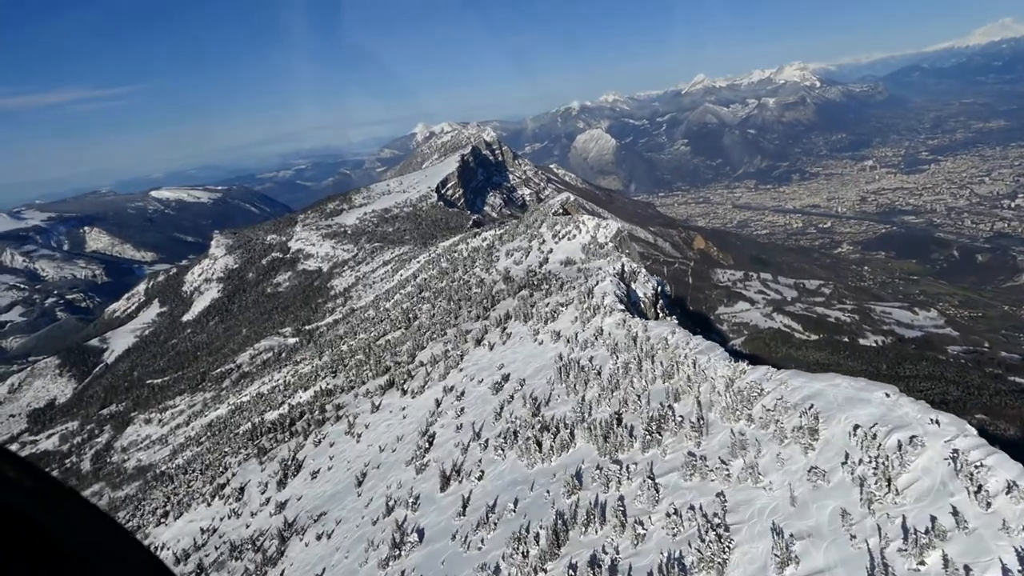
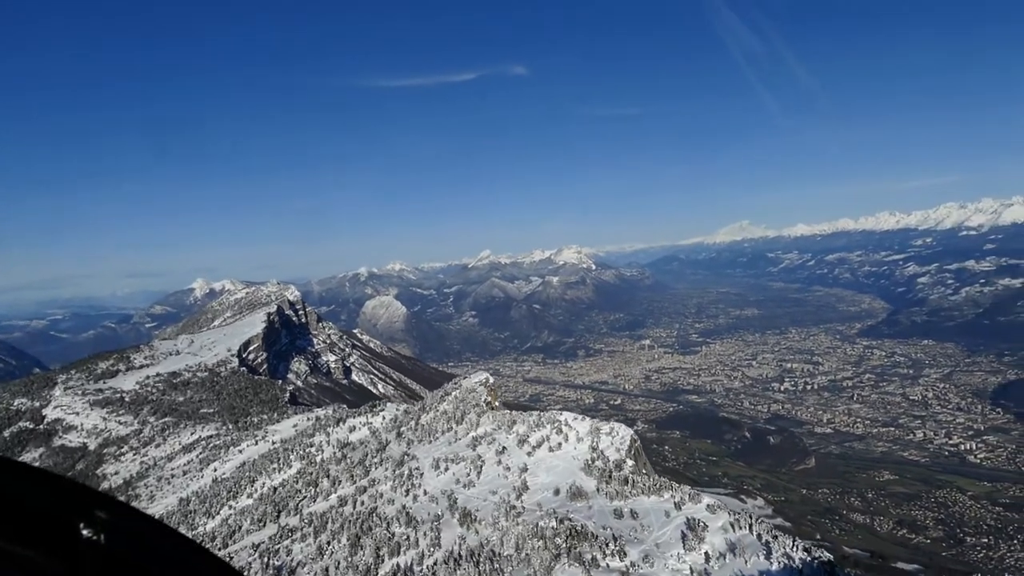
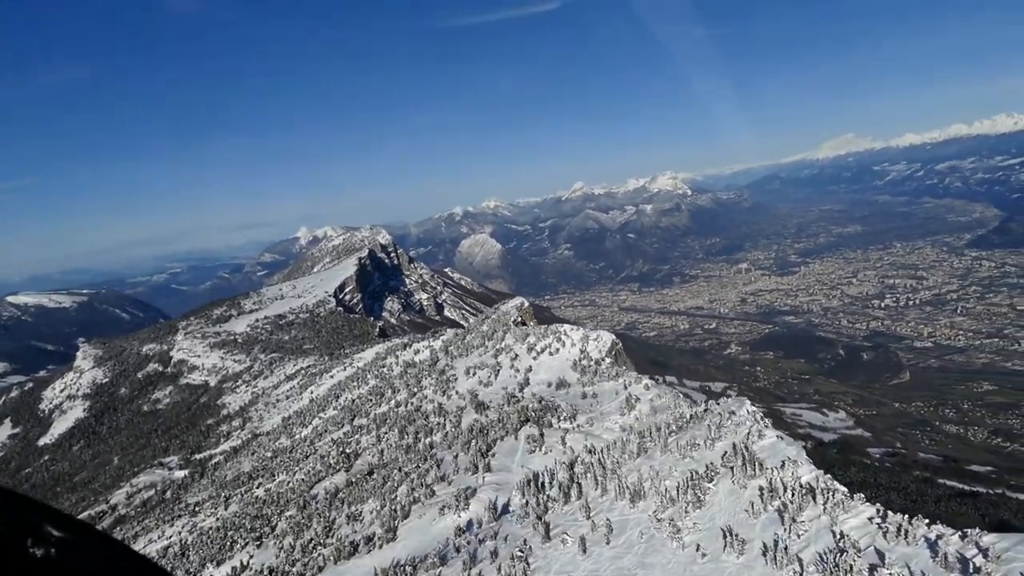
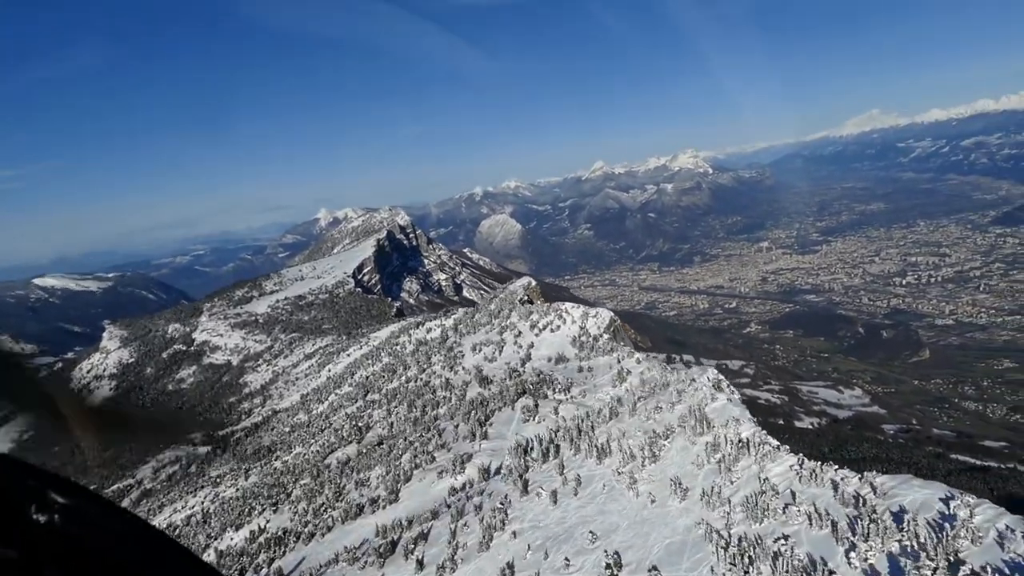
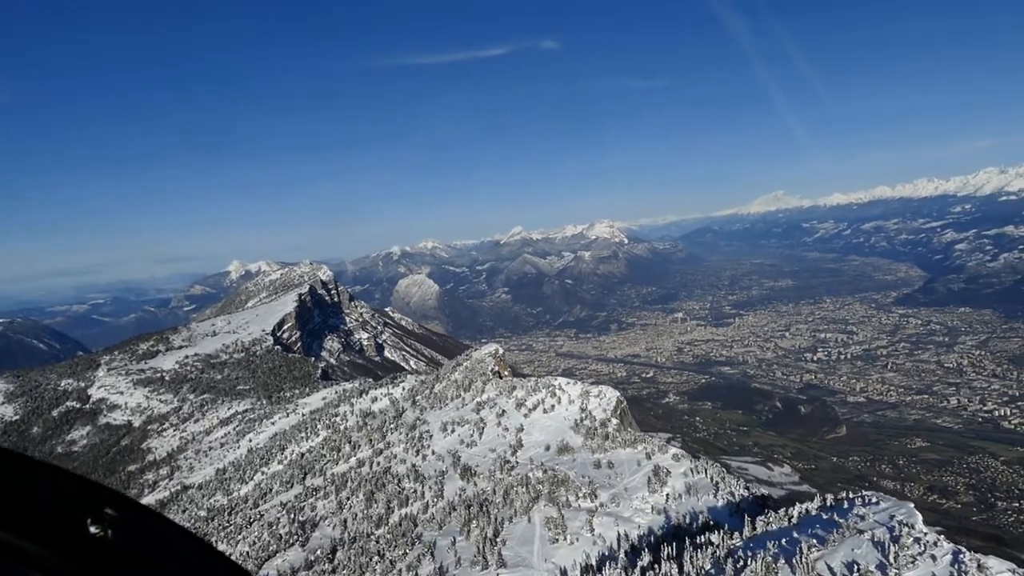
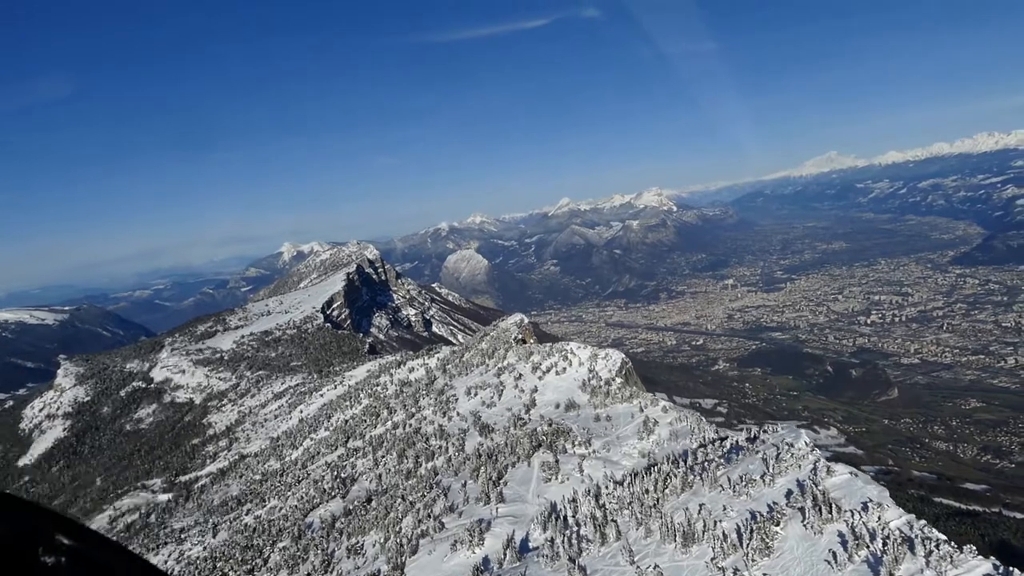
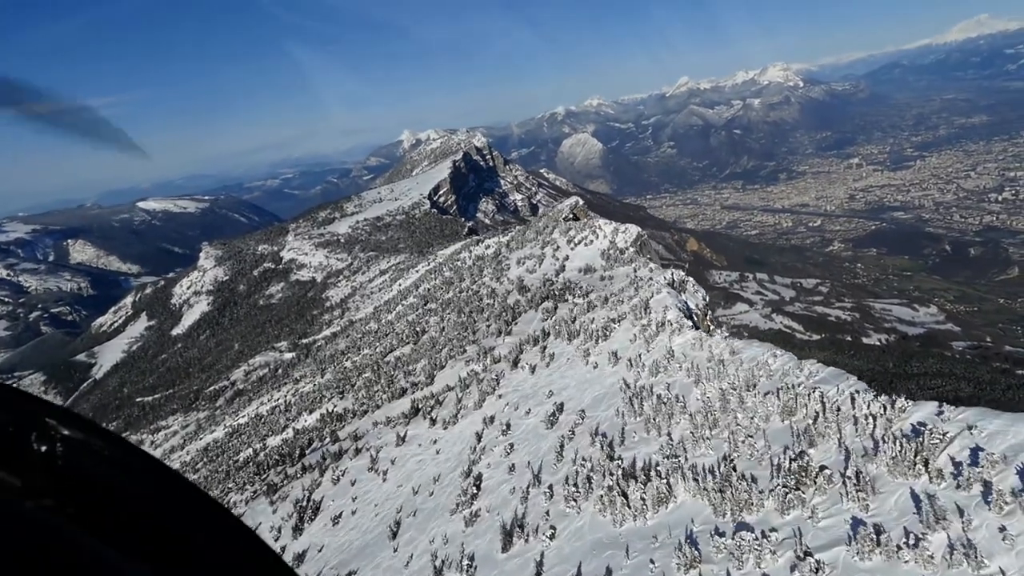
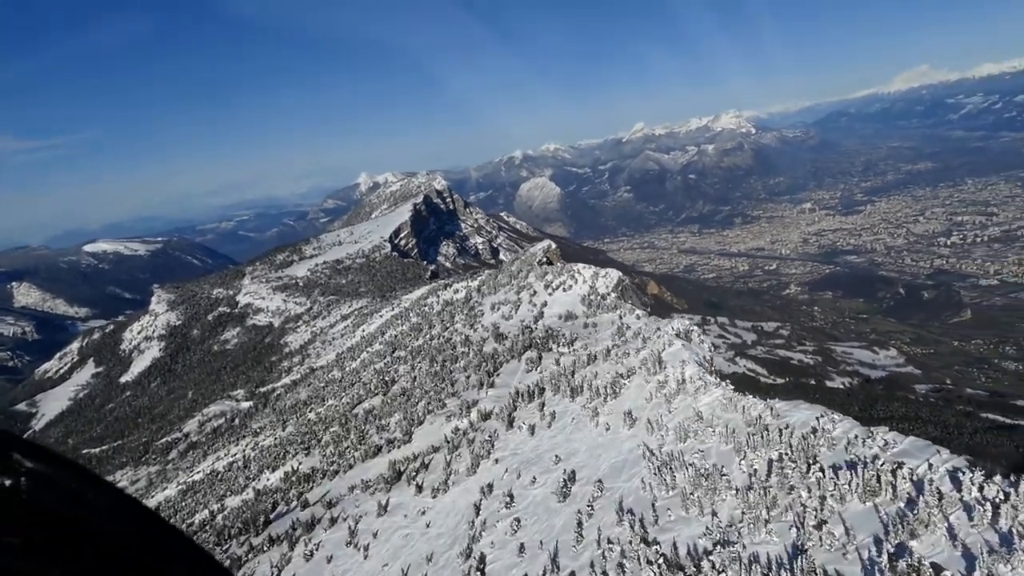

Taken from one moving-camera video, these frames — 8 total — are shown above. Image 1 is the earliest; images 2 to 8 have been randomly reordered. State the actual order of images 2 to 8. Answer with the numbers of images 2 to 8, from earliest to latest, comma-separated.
7, 8, 4, 3, 6, 5, 2
